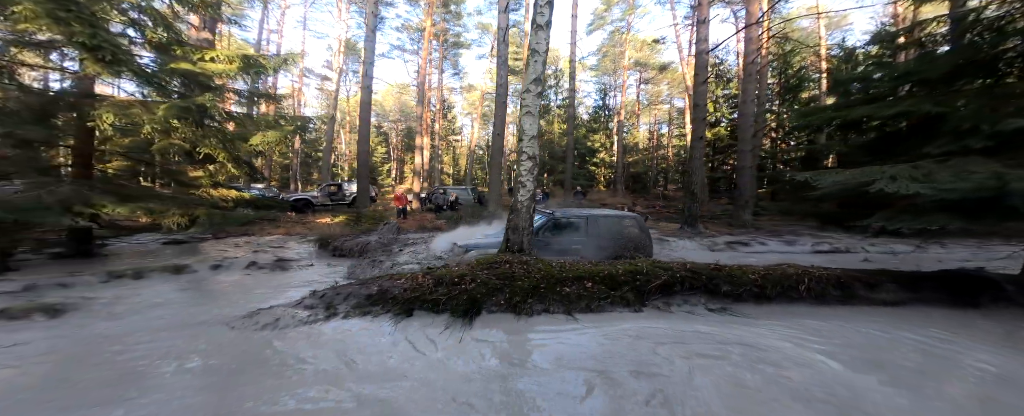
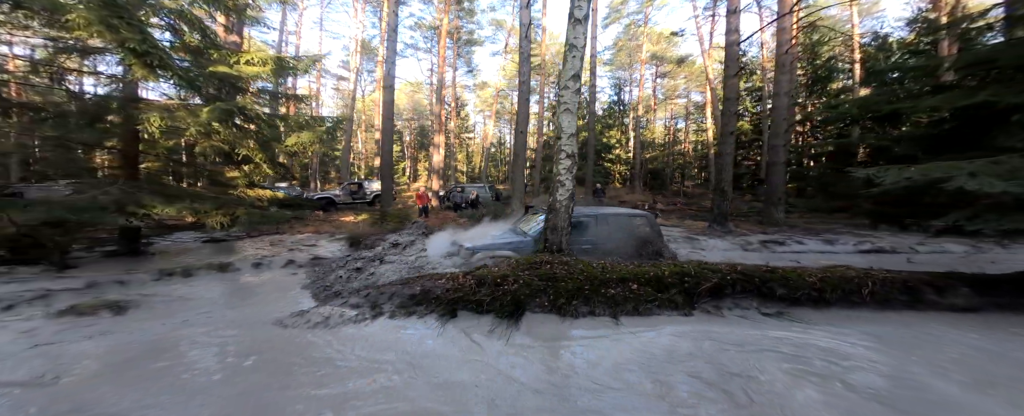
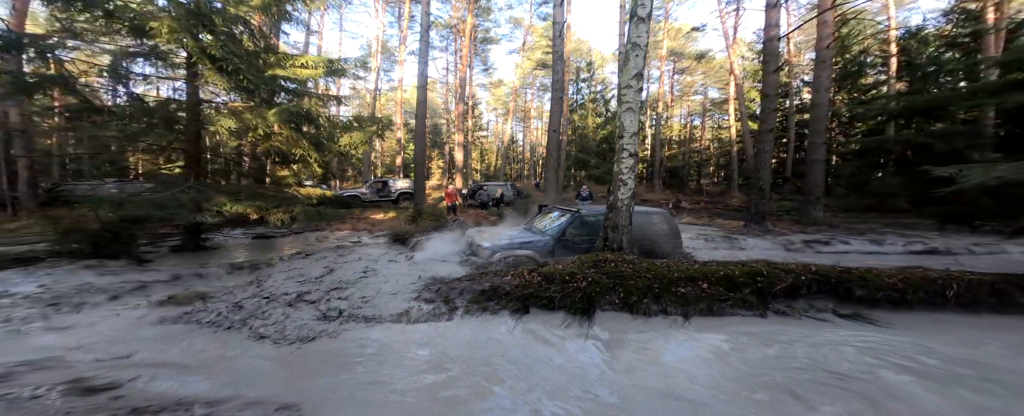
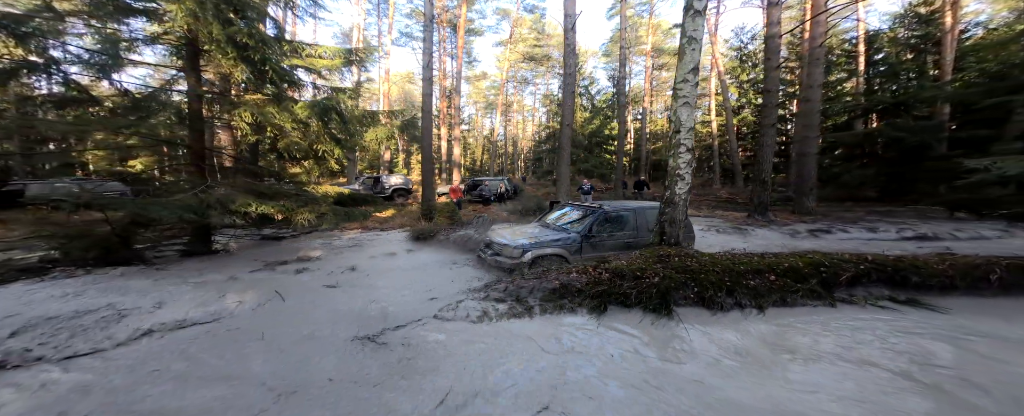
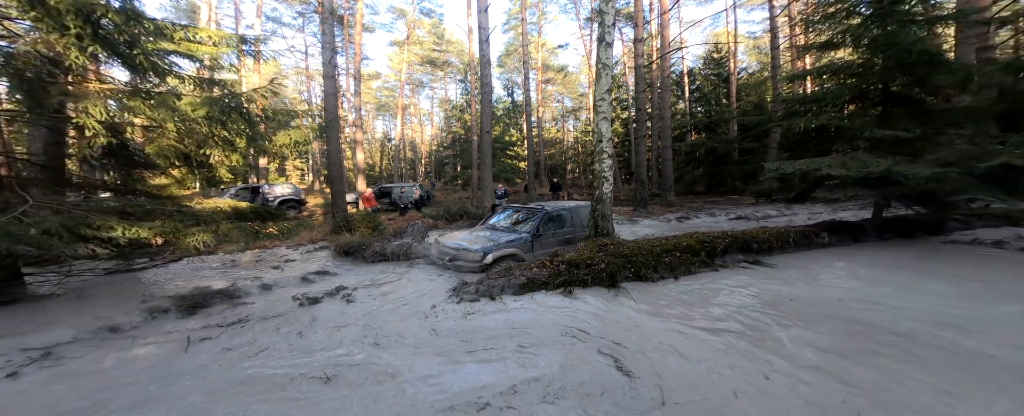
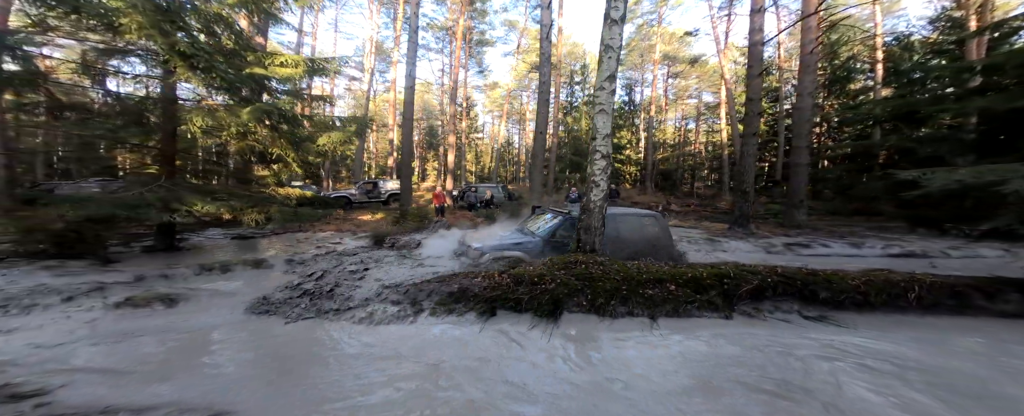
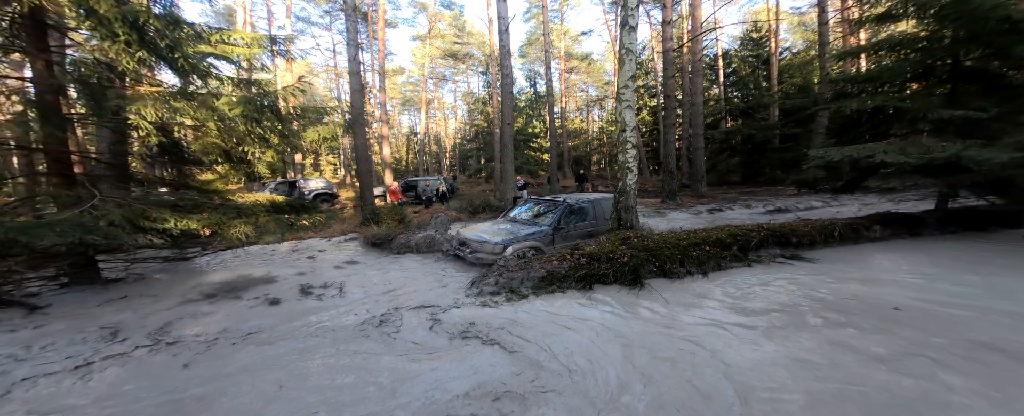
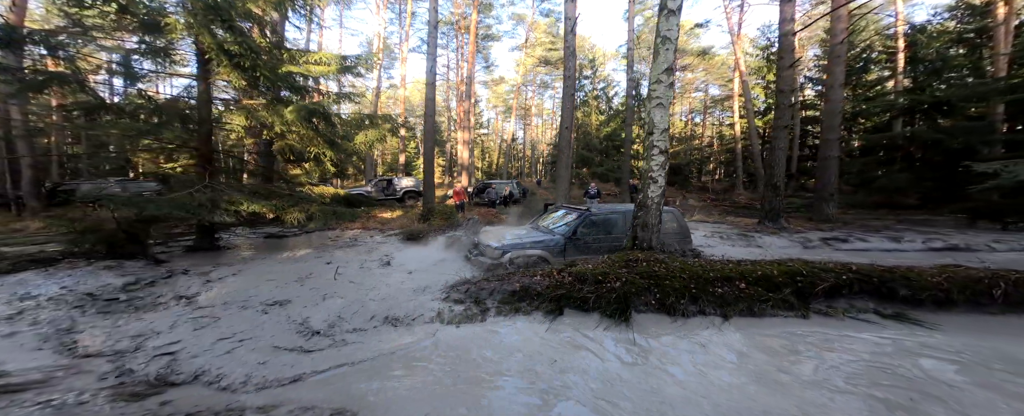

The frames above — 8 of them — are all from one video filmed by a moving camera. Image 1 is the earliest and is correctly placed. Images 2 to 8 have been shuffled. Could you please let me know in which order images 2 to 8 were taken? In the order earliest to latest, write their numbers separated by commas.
2, 6, 3, 8, 4, 7, 5
